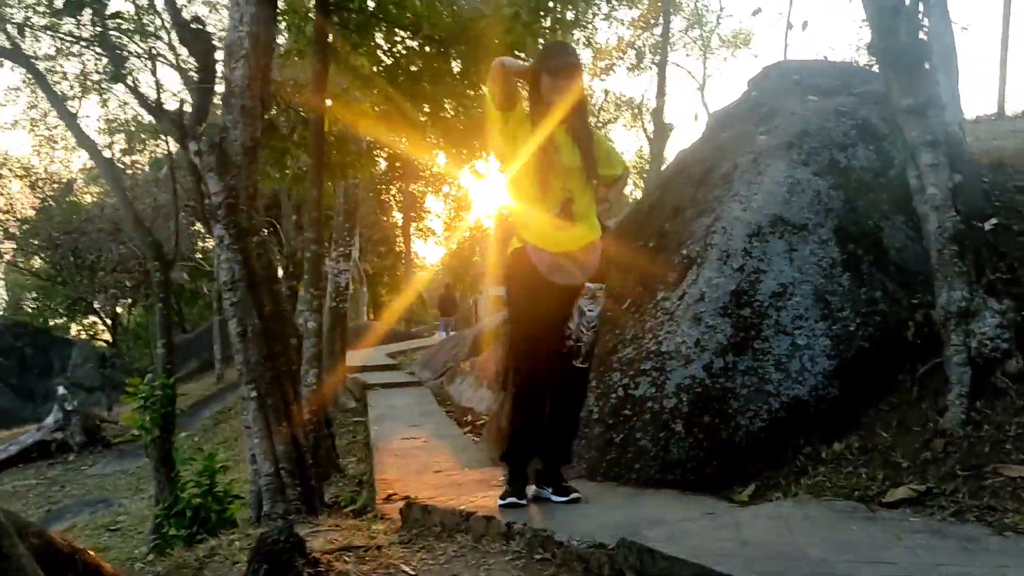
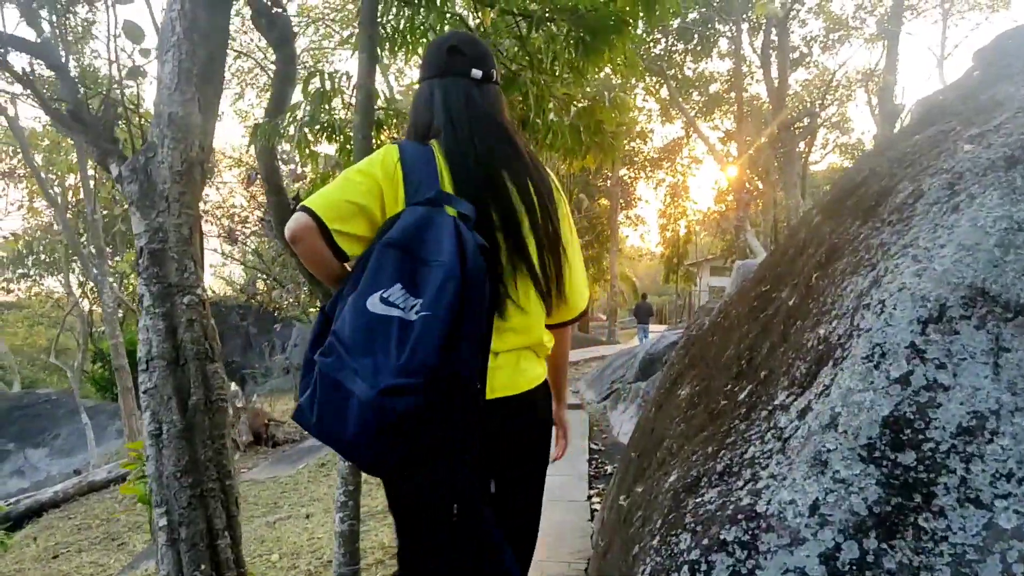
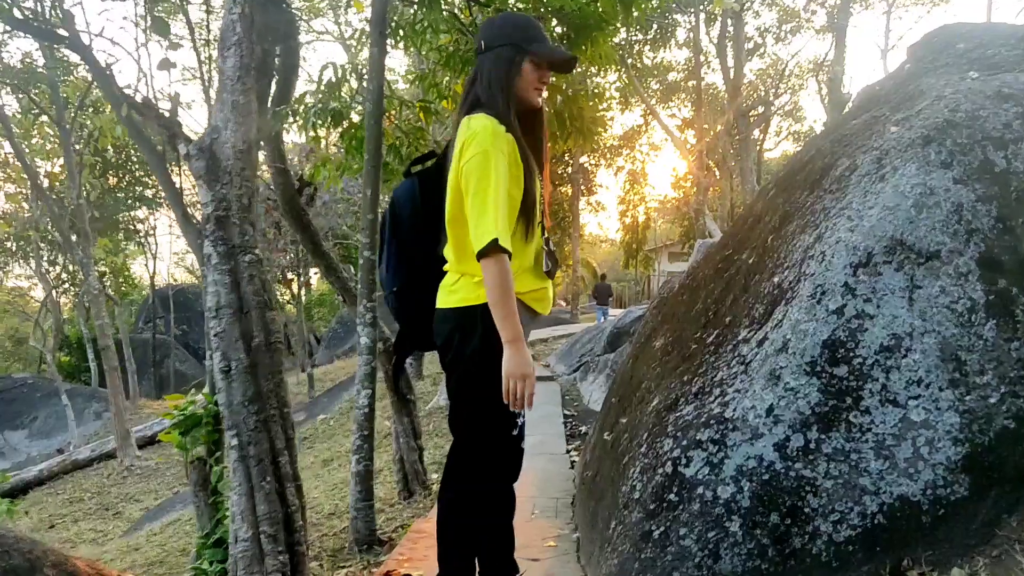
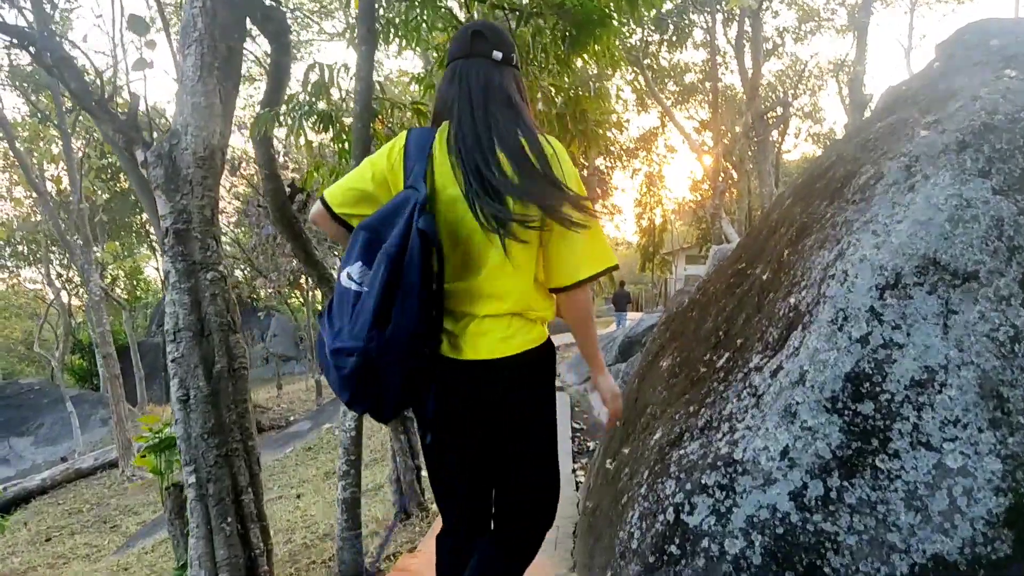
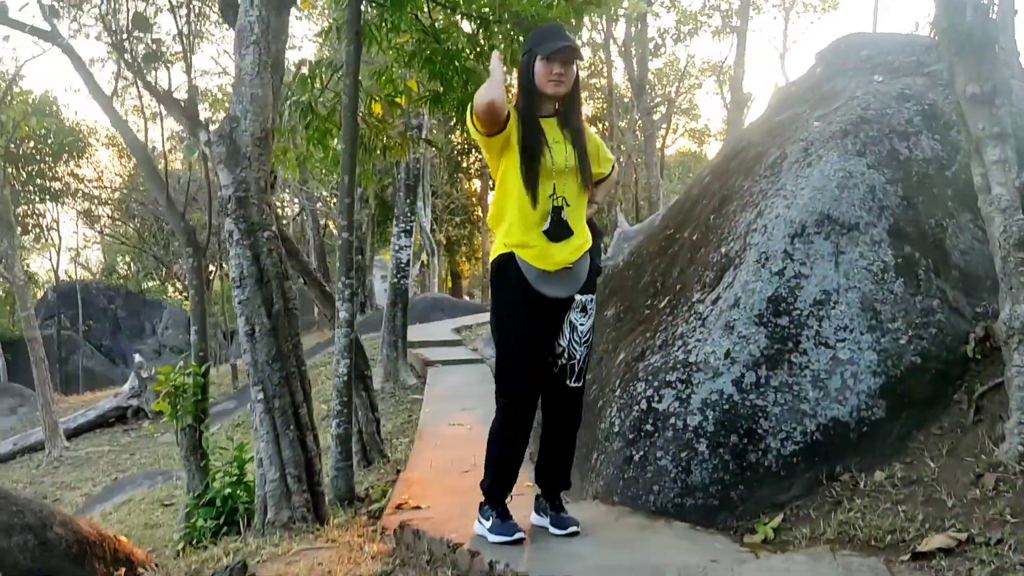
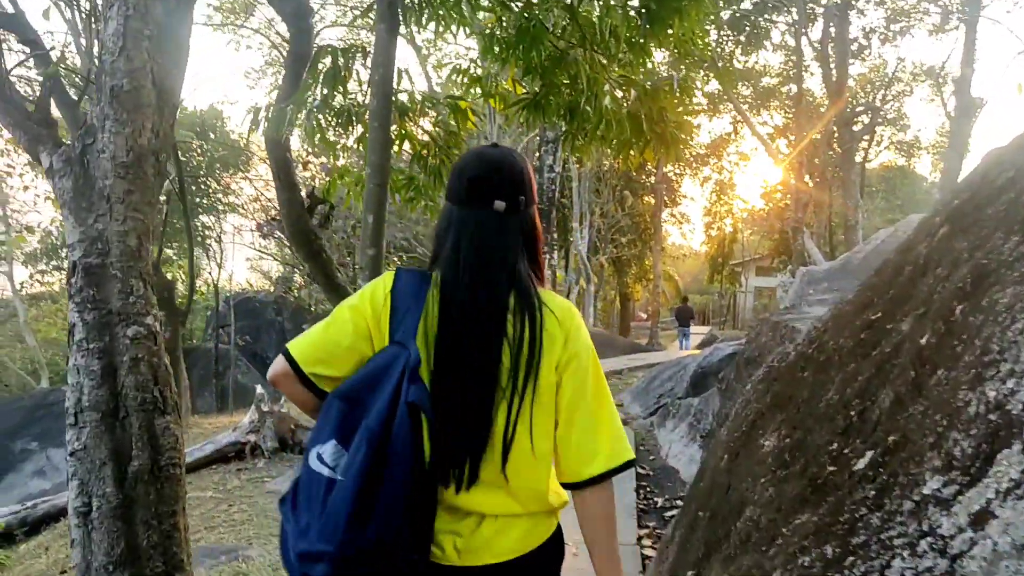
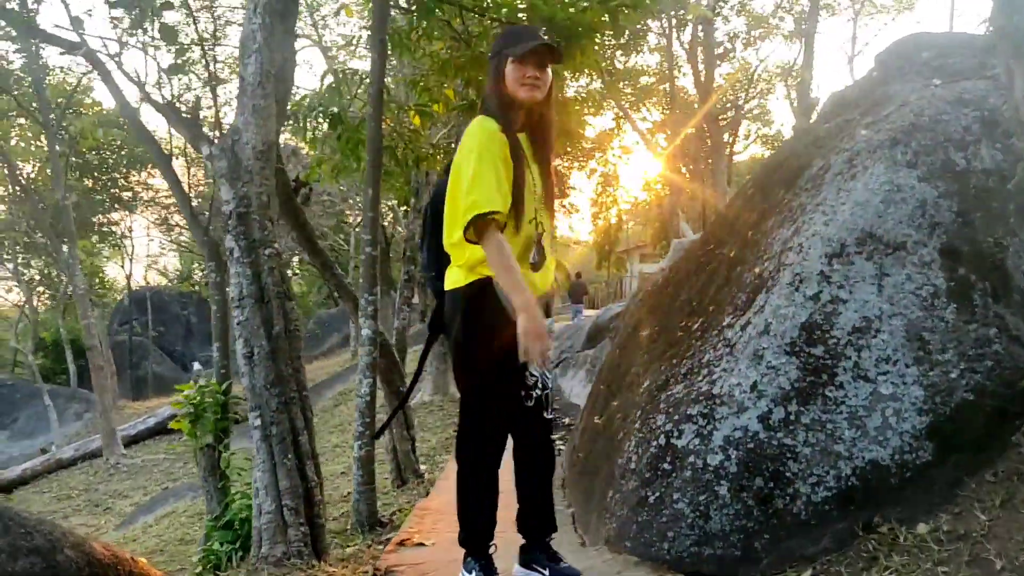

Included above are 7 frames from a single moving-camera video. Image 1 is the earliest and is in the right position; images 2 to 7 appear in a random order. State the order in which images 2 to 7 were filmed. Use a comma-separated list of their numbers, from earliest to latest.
5, 7, 3, 4, 2, 6
